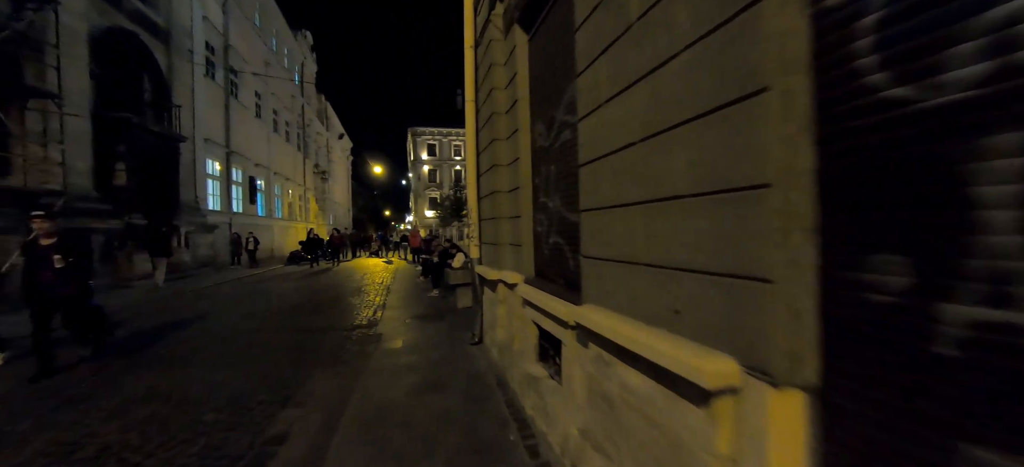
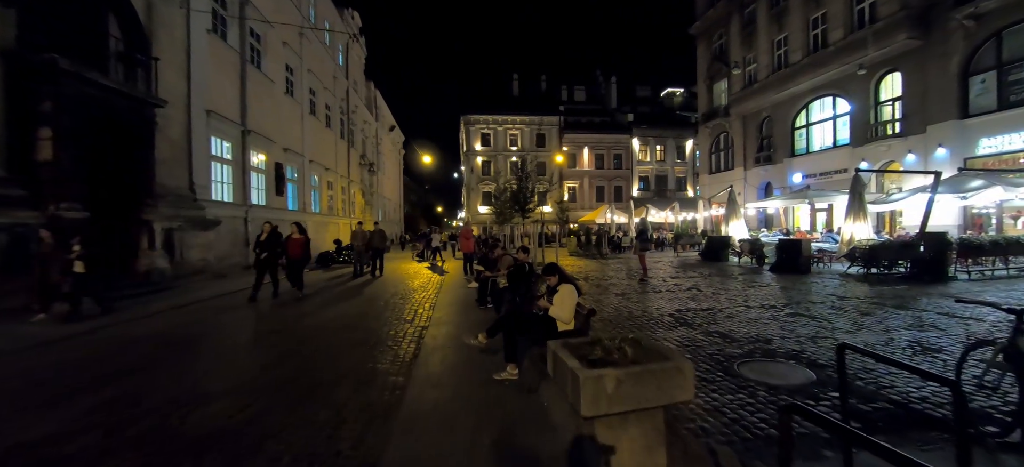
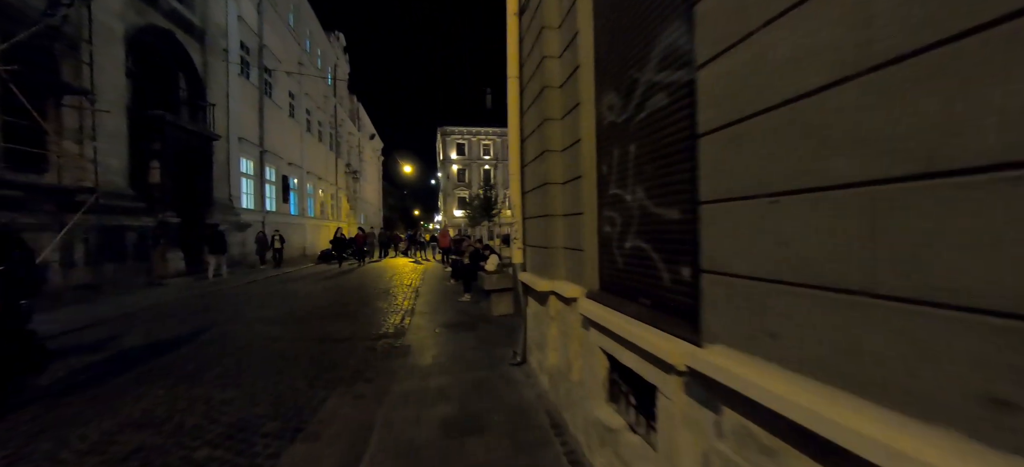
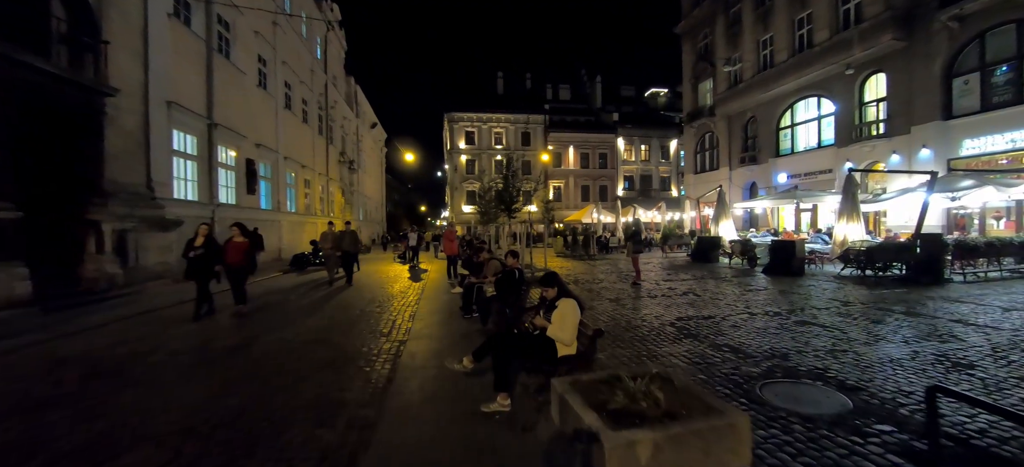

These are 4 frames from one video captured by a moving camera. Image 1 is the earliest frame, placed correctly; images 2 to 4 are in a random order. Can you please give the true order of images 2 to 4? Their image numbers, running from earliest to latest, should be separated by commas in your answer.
3, 2, 4
